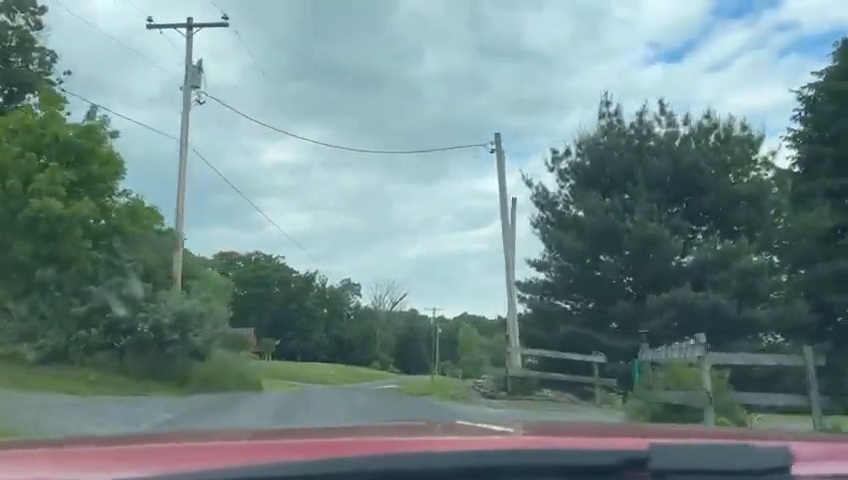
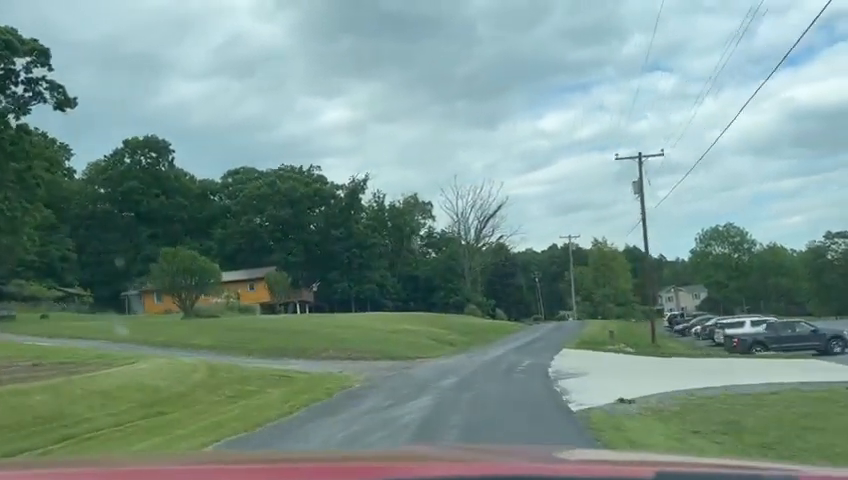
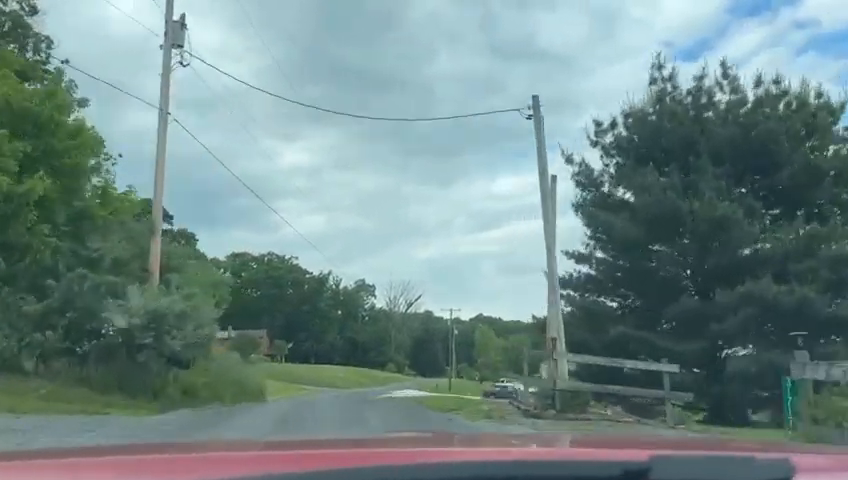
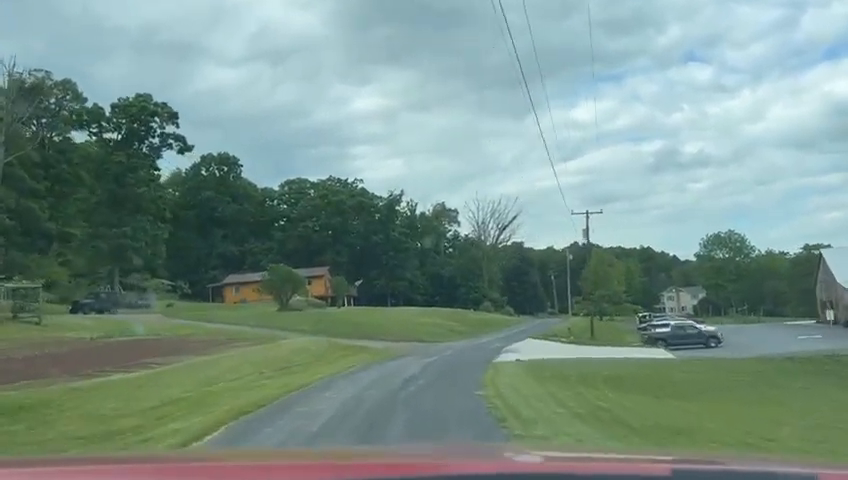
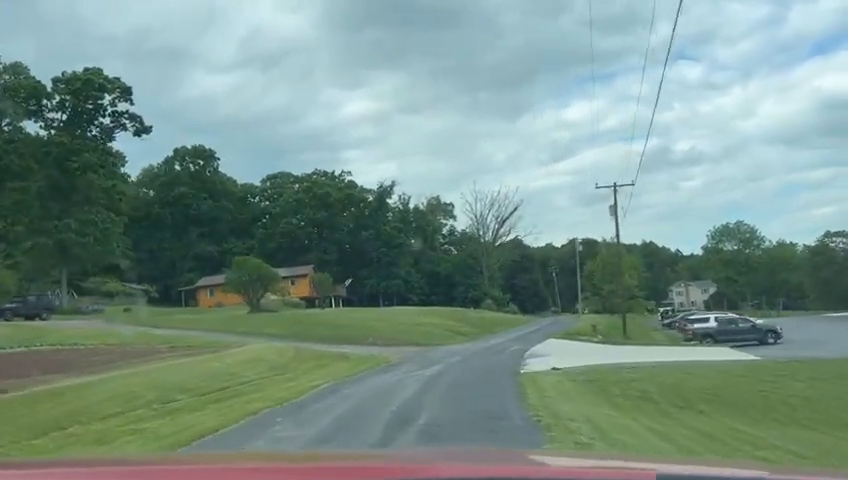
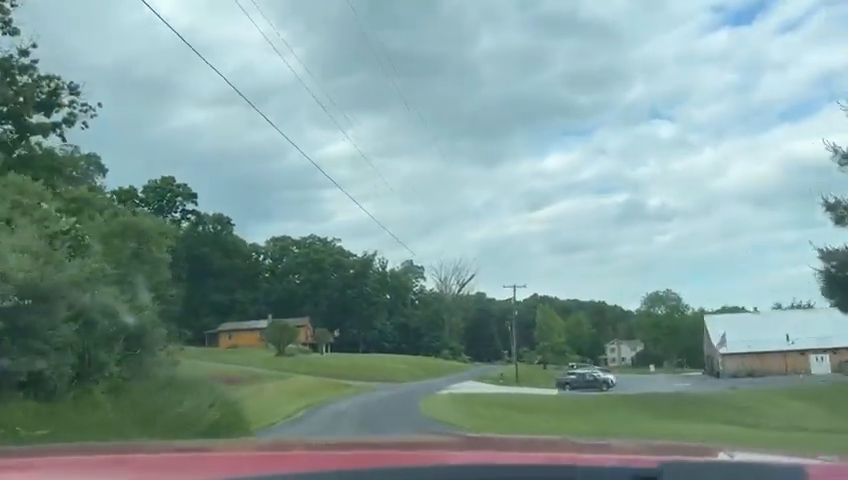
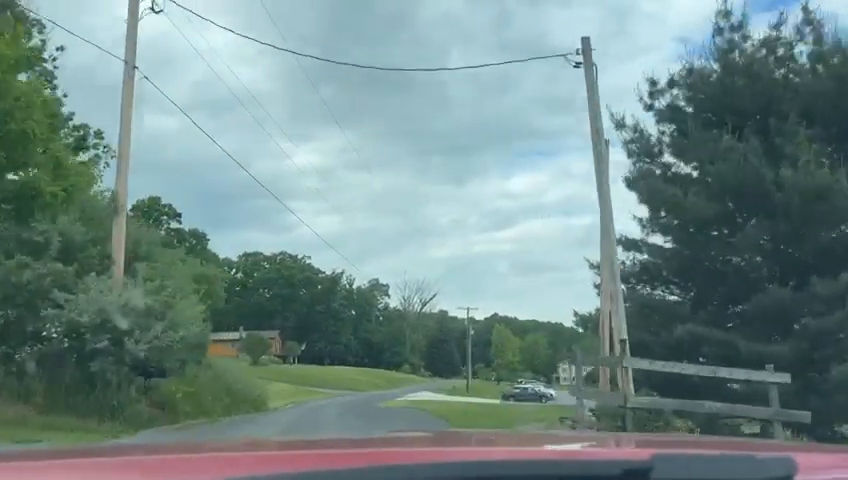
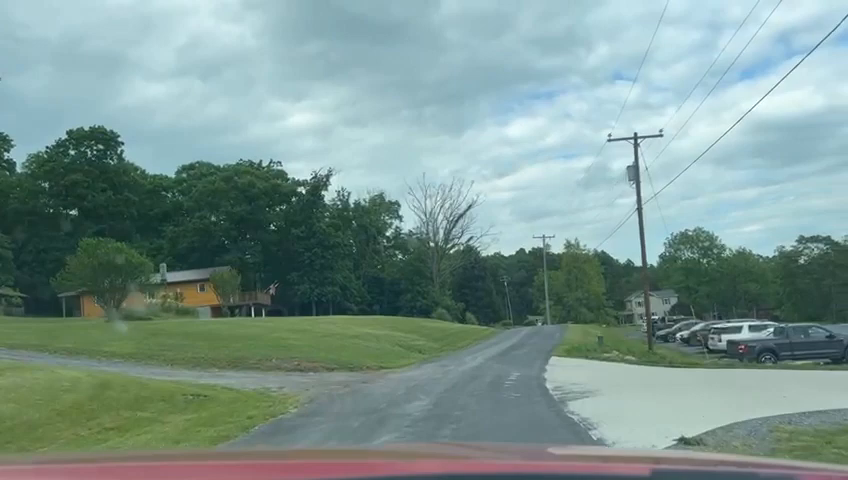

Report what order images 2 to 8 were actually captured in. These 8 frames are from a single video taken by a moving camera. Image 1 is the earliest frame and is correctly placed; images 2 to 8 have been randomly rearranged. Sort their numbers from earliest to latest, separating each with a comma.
3, 7, 6, 4, 5, 2, 8
